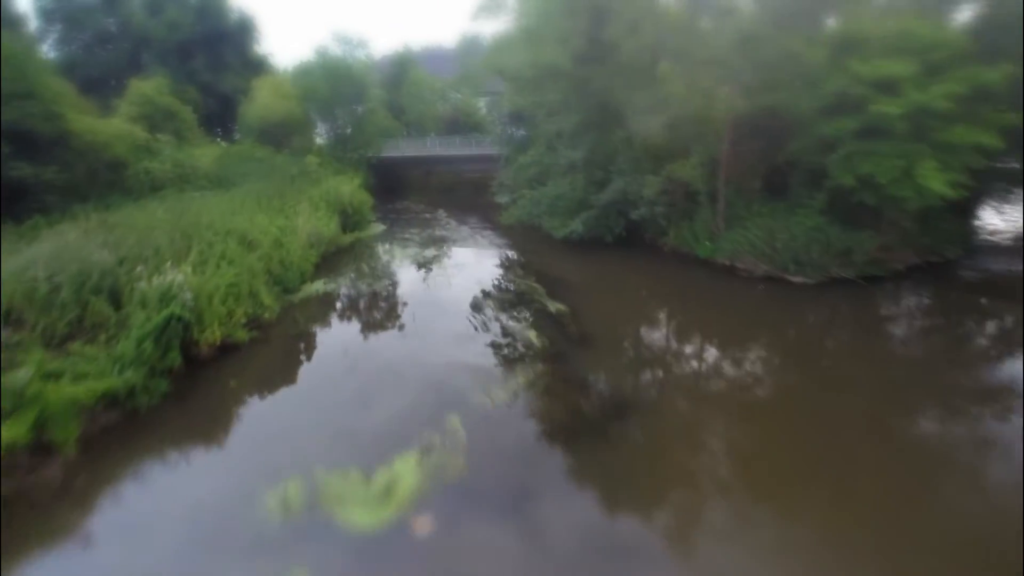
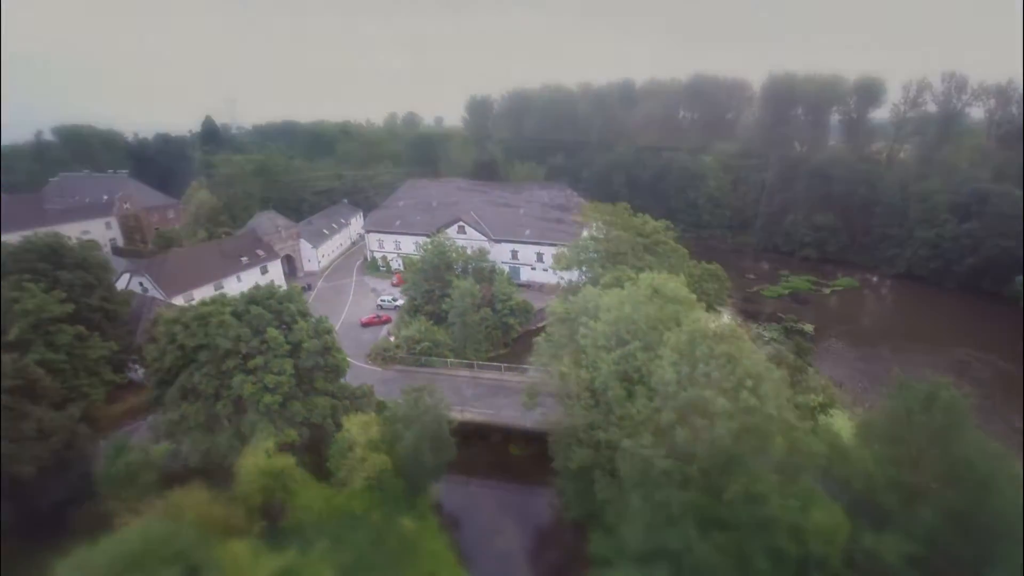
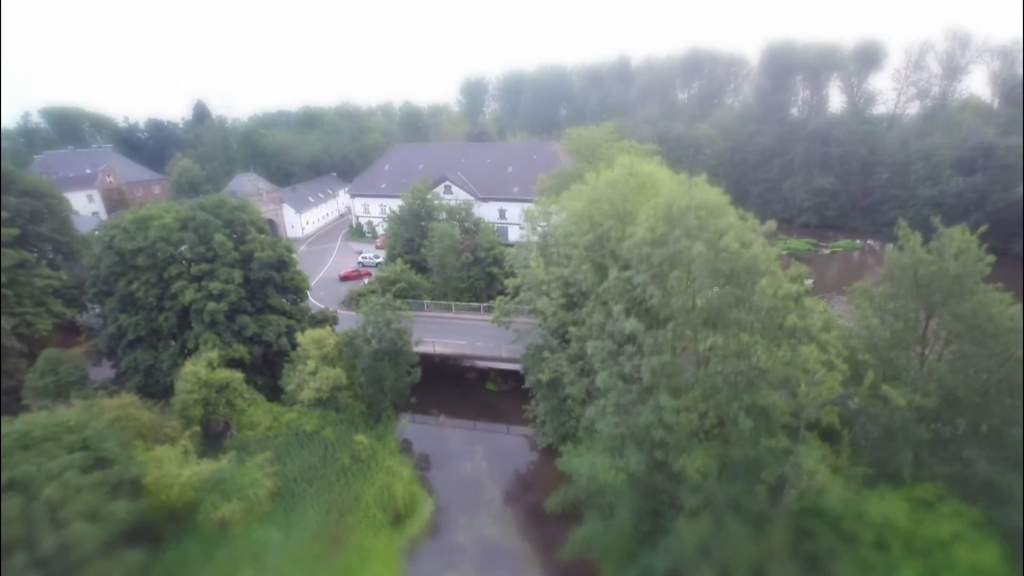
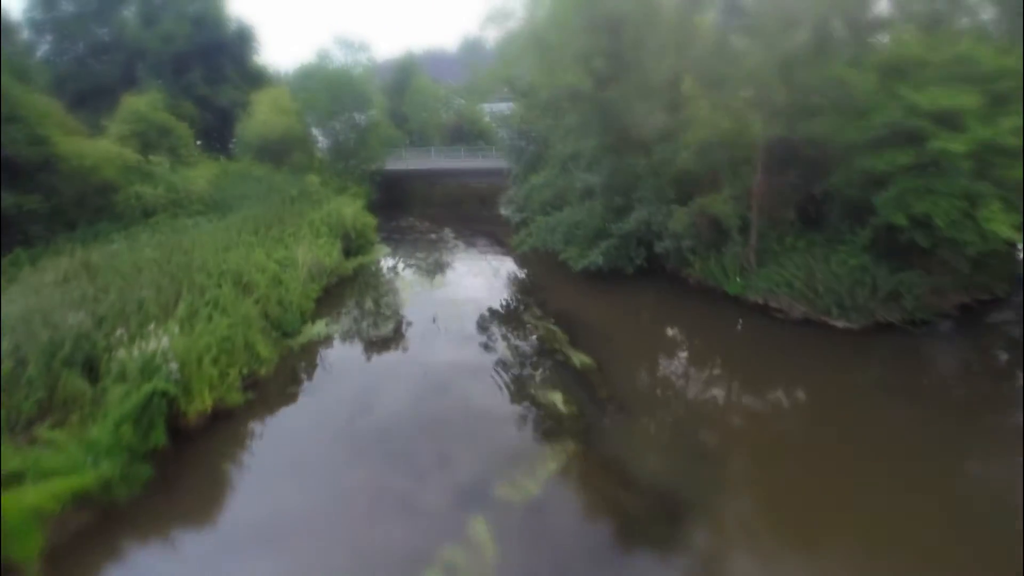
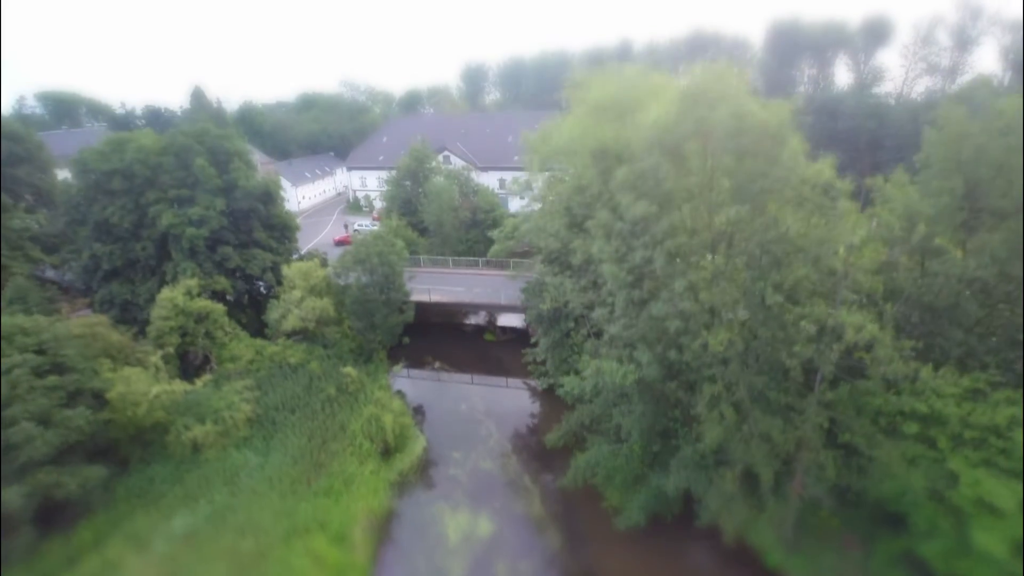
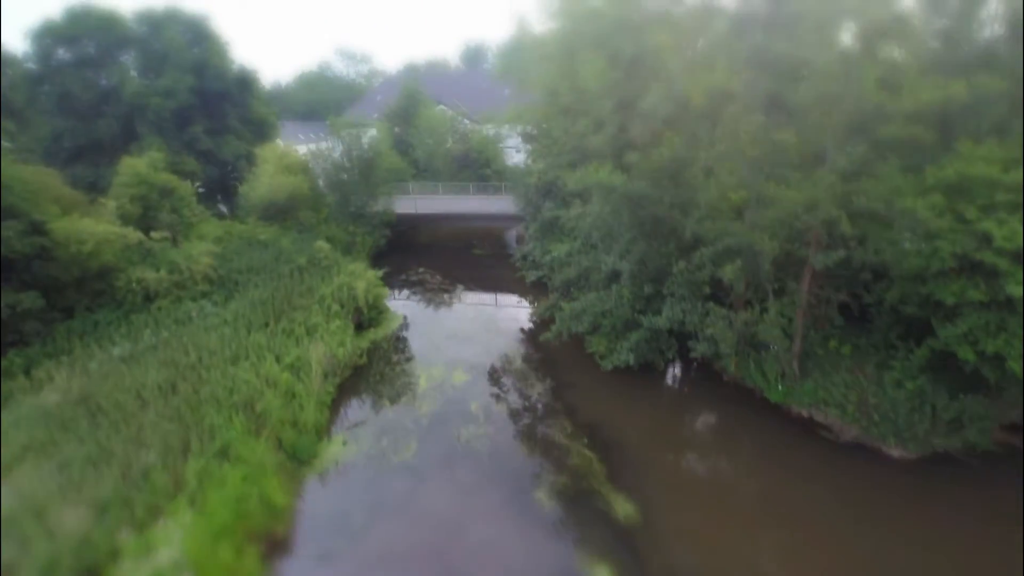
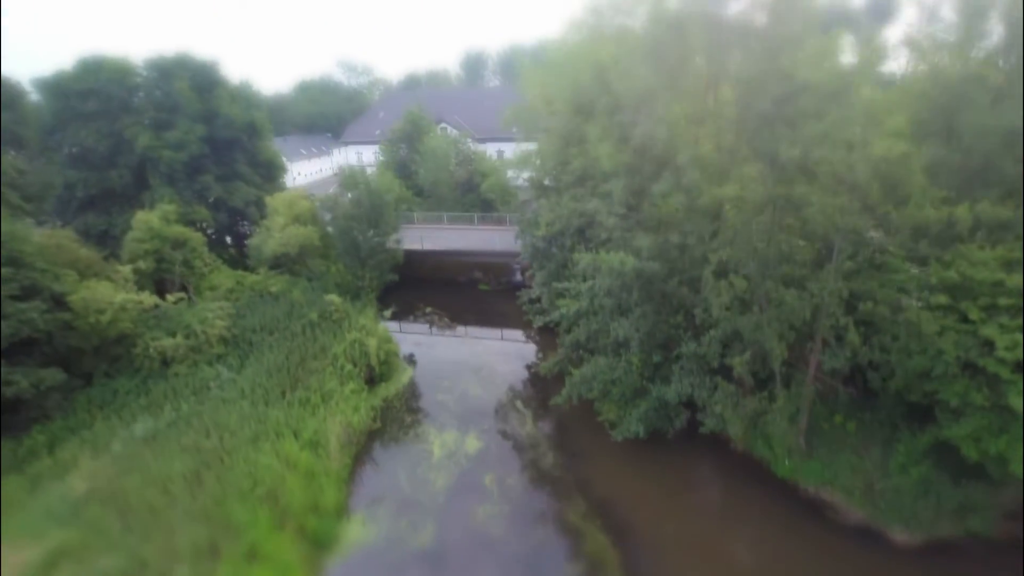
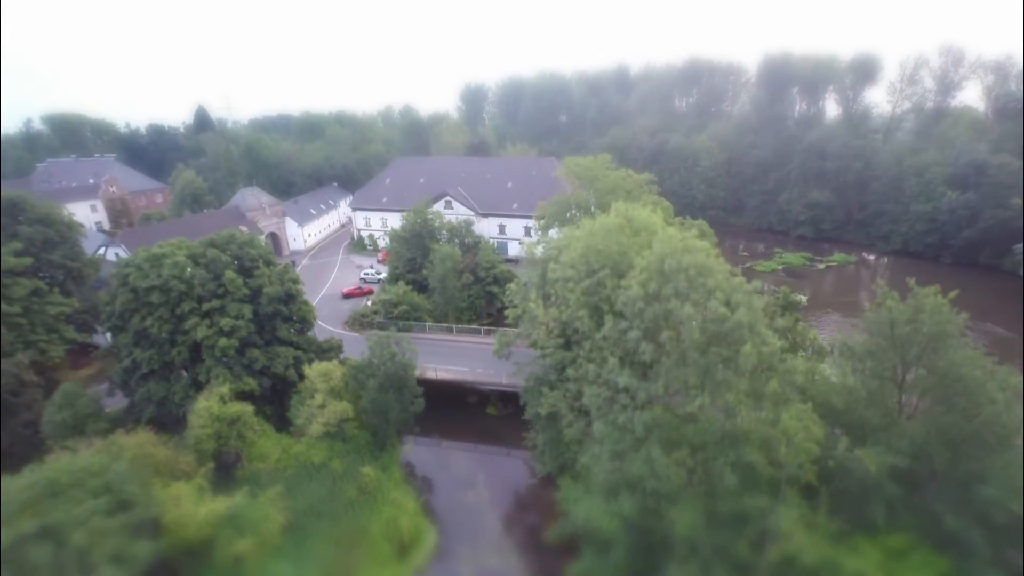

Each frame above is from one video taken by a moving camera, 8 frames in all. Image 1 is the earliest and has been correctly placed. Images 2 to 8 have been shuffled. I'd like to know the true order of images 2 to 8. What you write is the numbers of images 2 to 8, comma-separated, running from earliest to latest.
4, 6, 7, 5, 3, 8, 2
